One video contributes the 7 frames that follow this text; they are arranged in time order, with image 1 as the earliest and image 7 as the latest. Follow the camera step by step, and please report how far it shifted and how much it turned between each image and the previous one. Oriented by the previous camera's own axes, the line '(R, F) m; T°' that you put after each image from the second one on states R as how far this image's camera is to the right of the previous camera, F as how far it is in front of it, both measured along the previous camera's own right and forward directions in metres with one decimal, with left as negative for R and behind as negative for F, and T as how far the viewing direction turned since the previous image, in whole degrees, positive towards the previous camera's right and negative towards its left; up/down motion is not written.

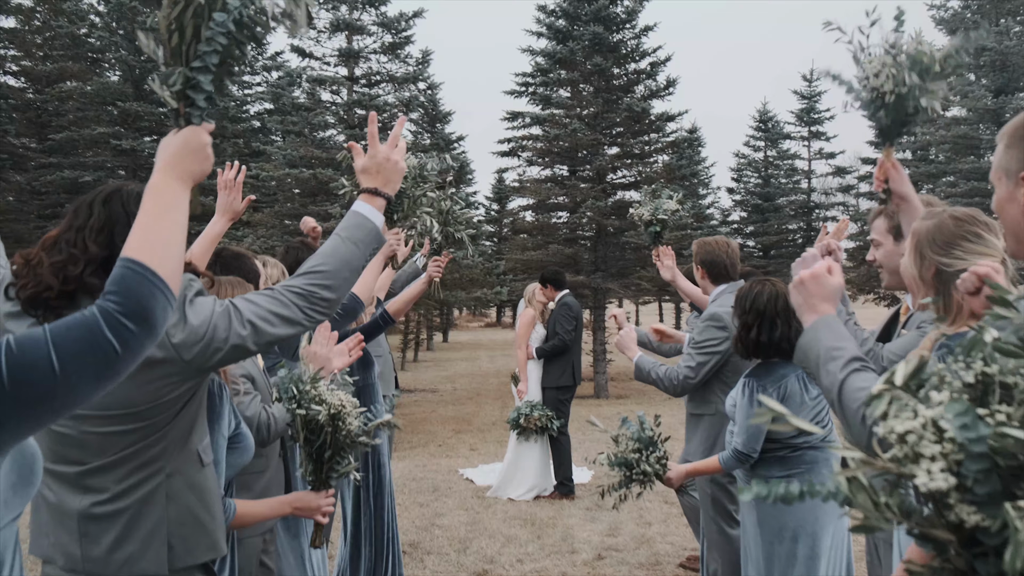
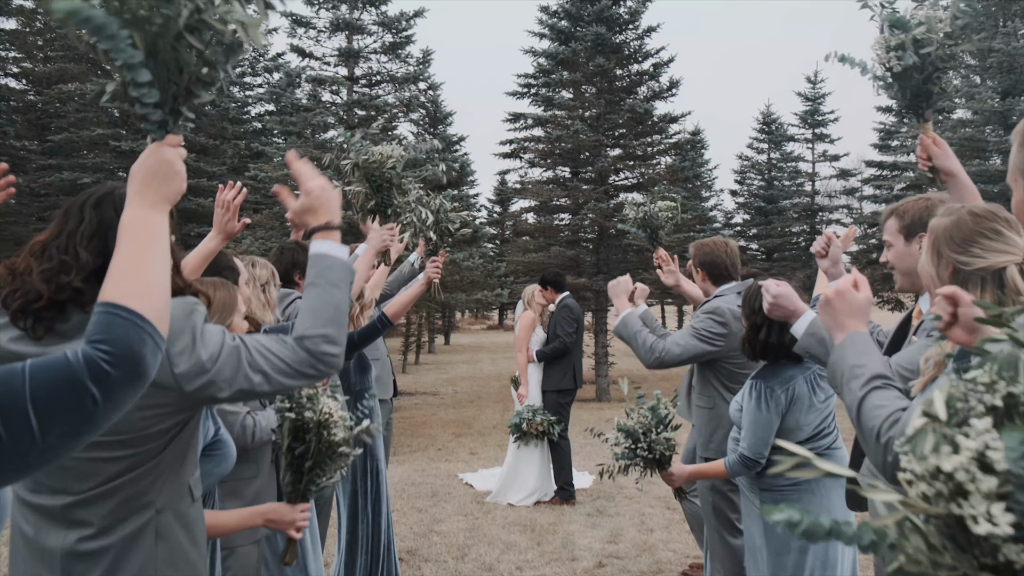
(0.0, +0.1) m; 0°
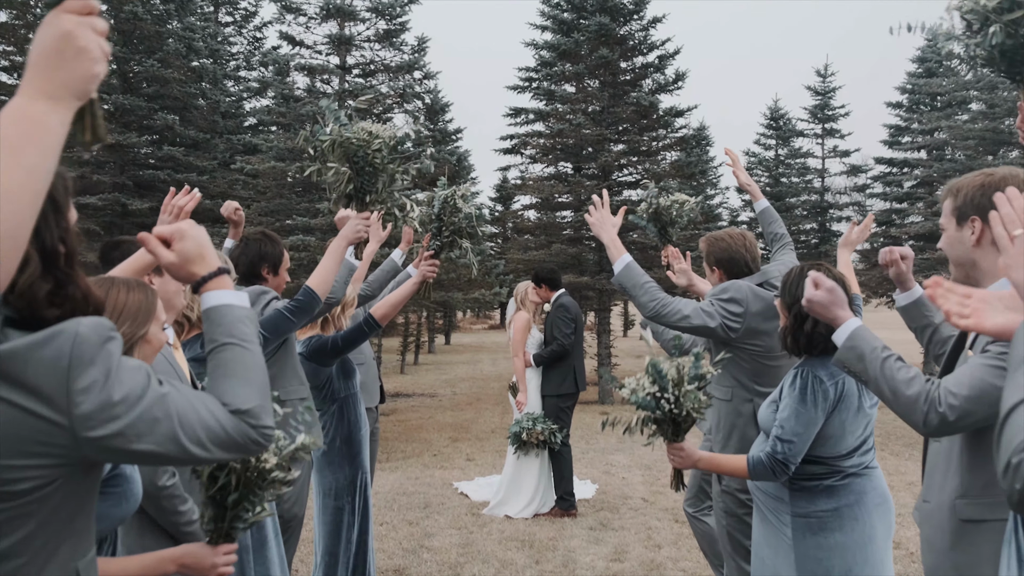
(0.0, +0.5) m; 0°
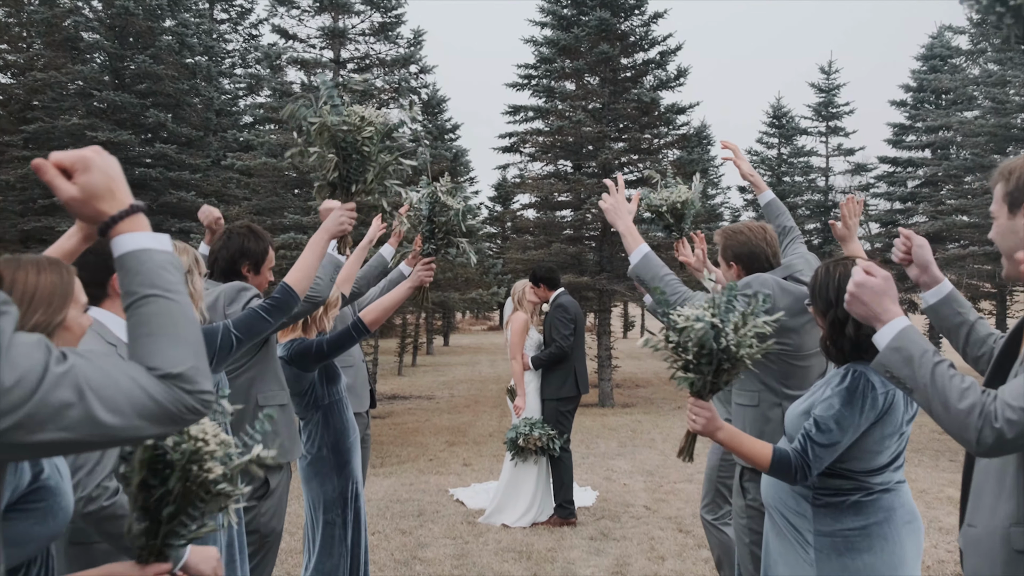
(0.0, +0.3) m; 0°
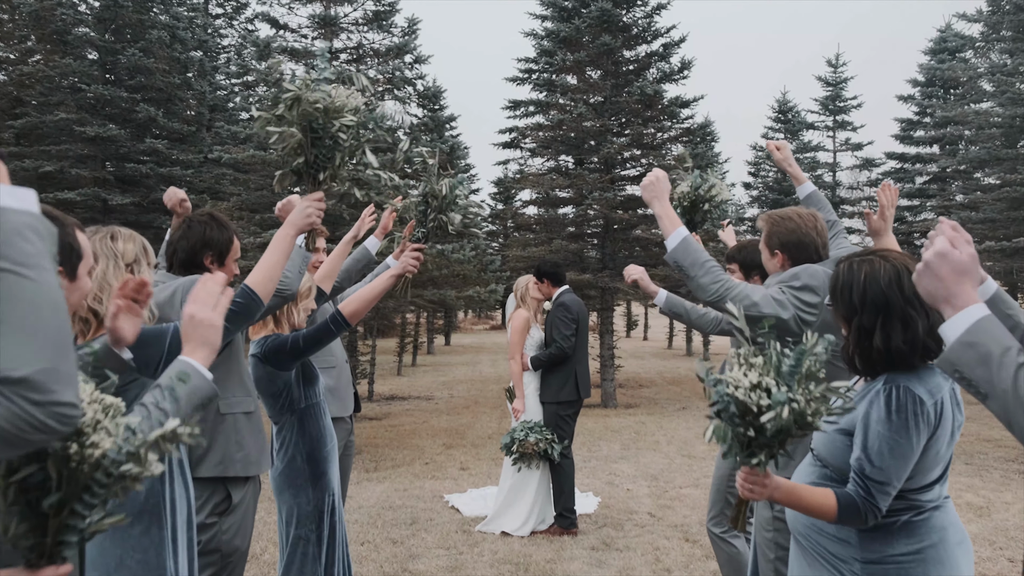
(+0.1, +0.4) m; 0°
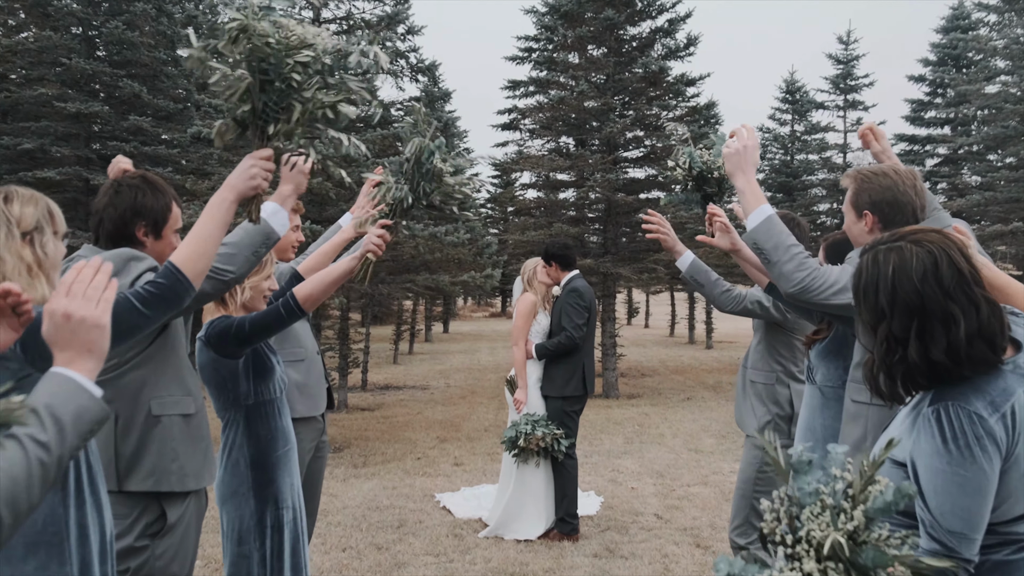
(0.0, +0.5) m; 0°
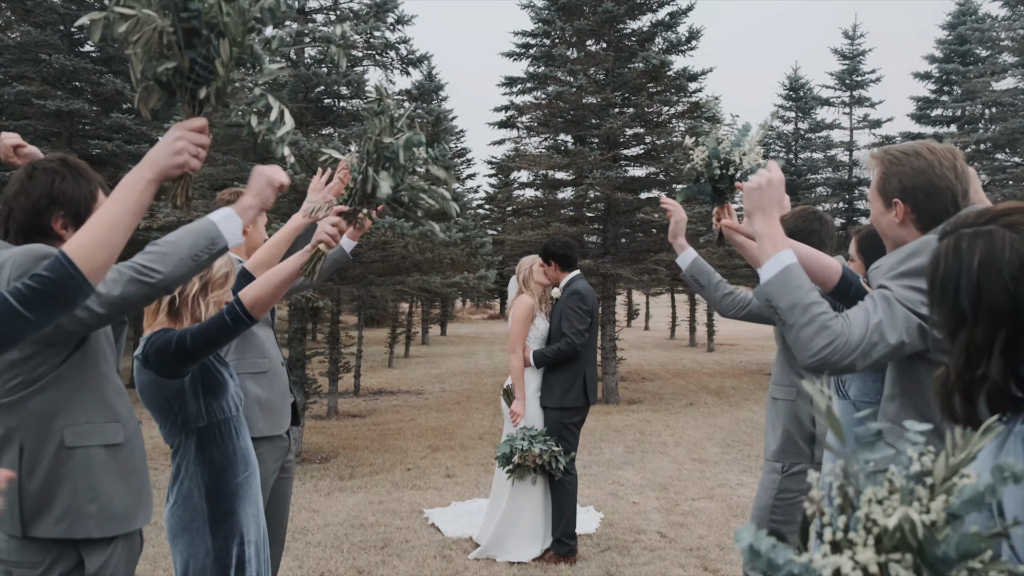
(+0.1, +0.4) m; 0°
